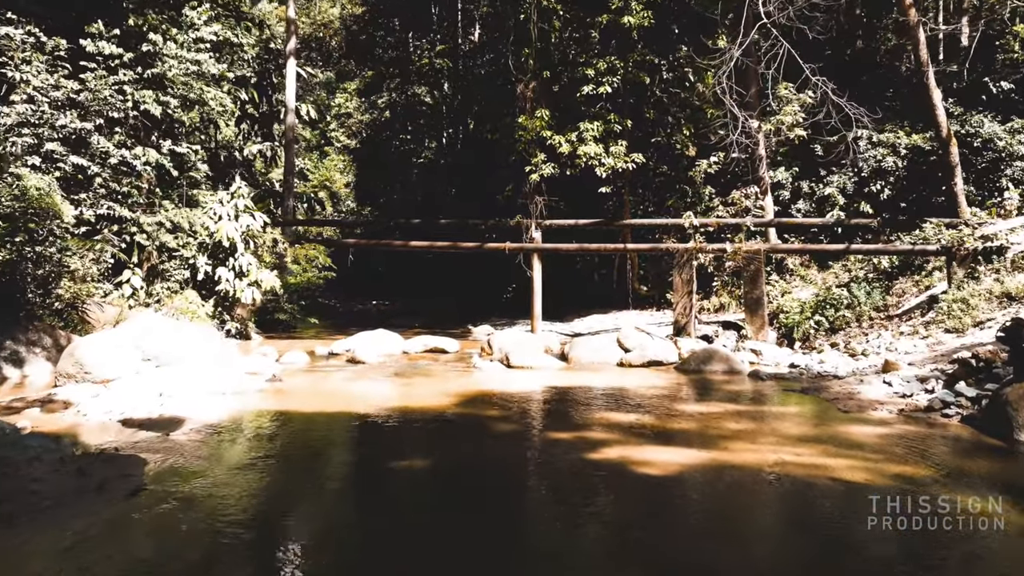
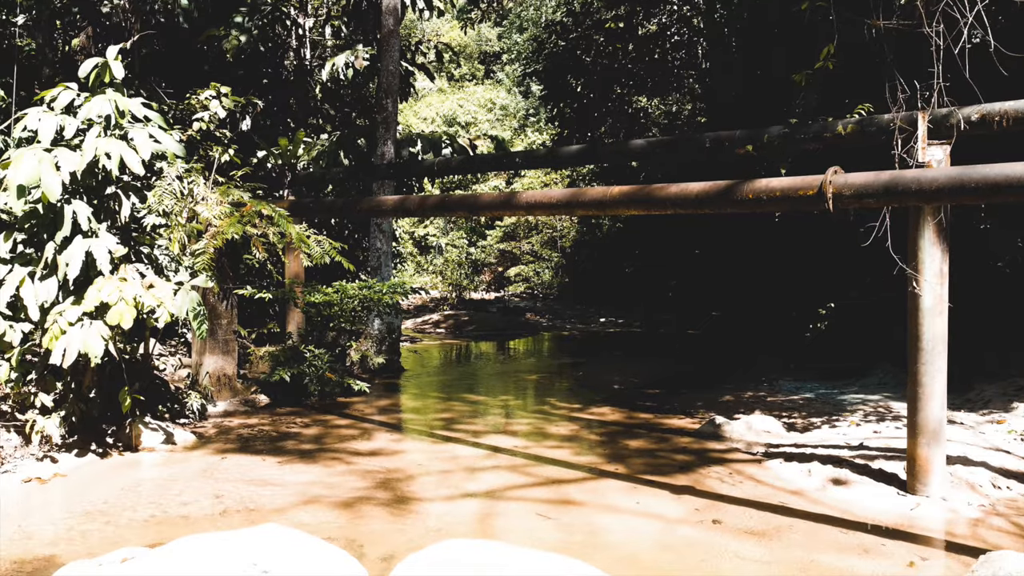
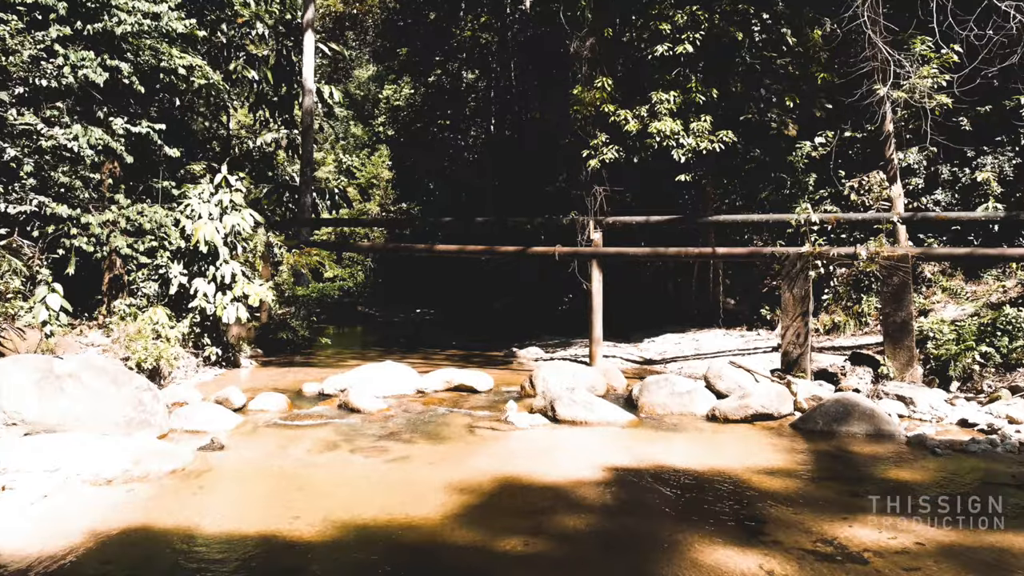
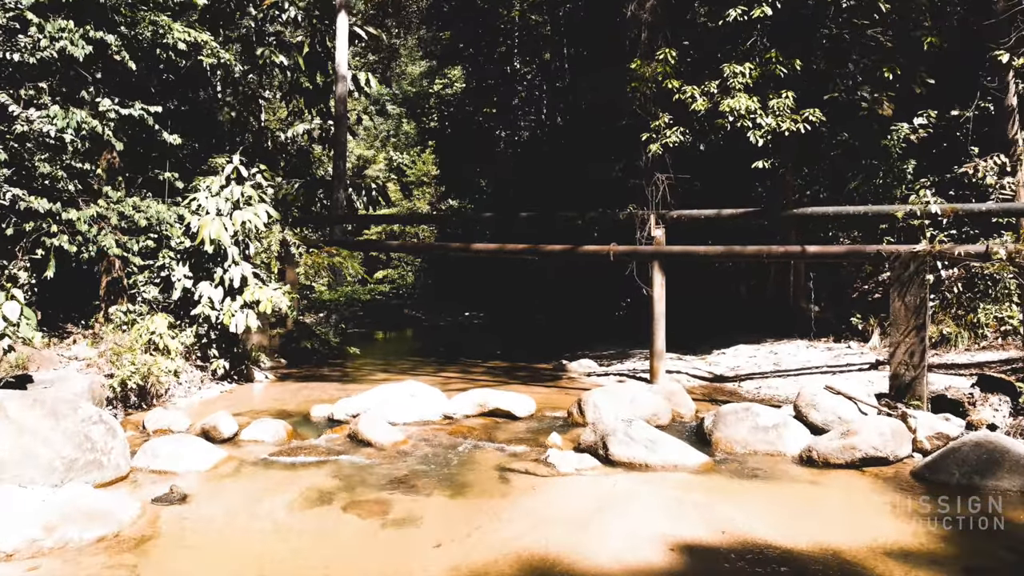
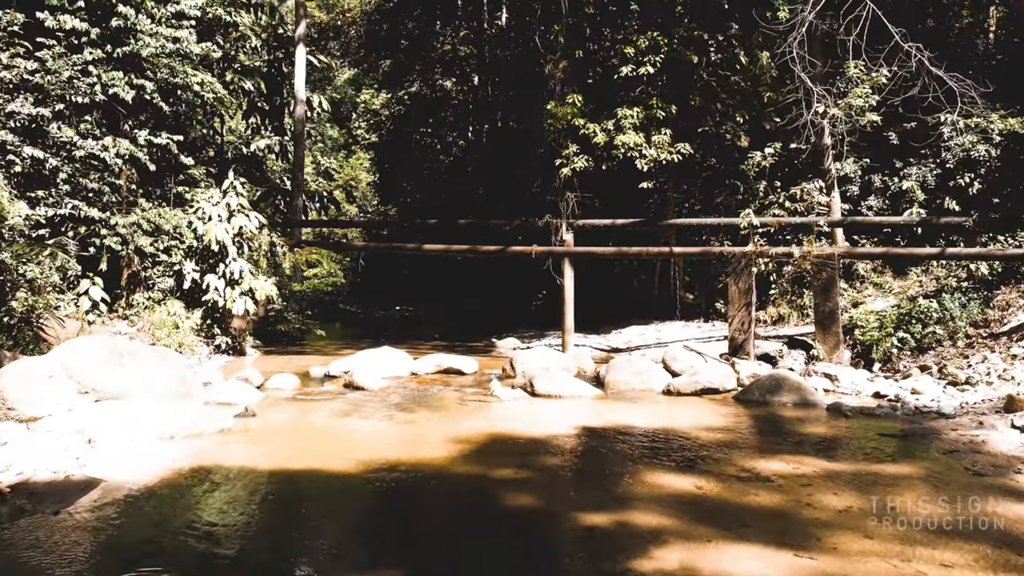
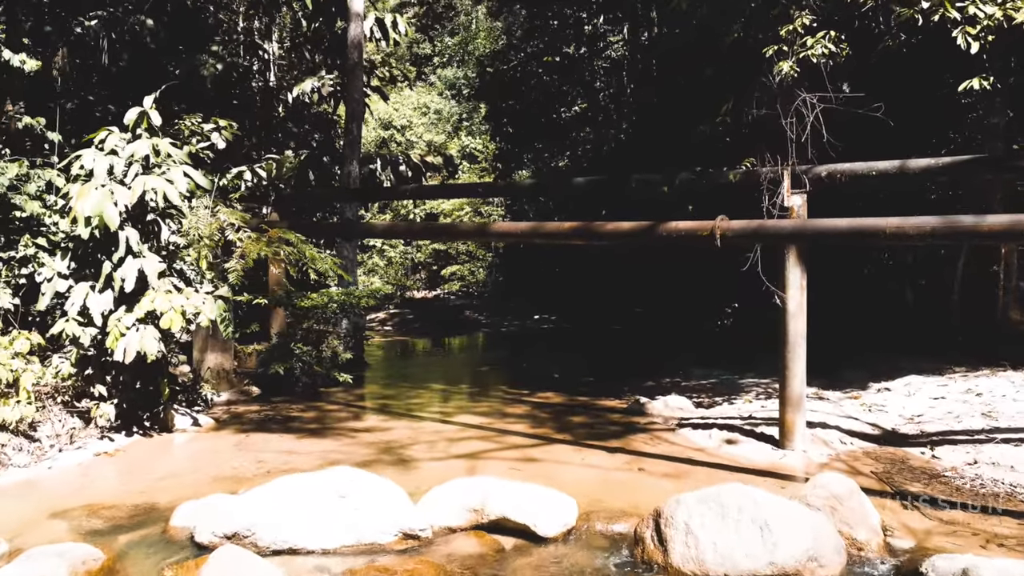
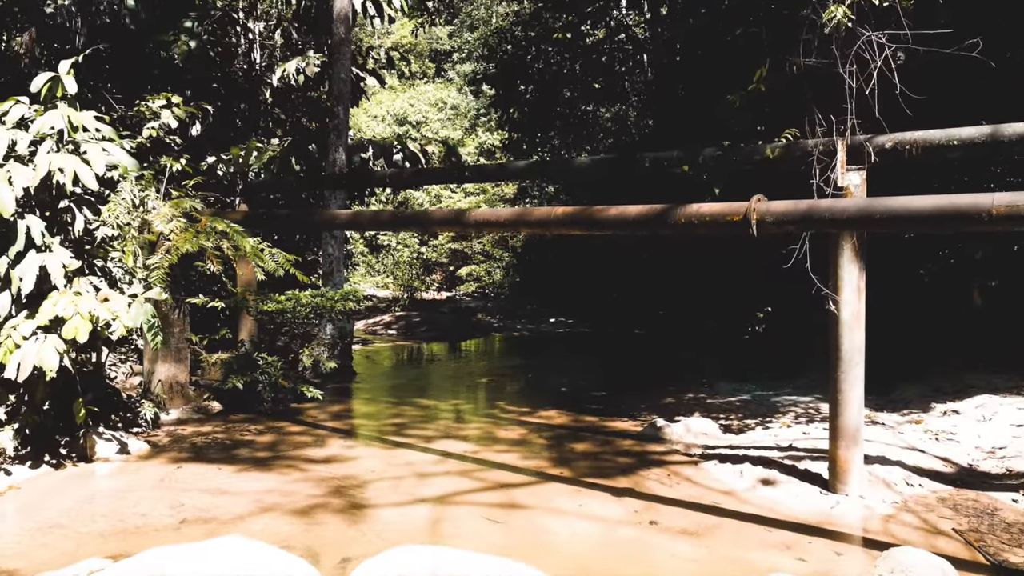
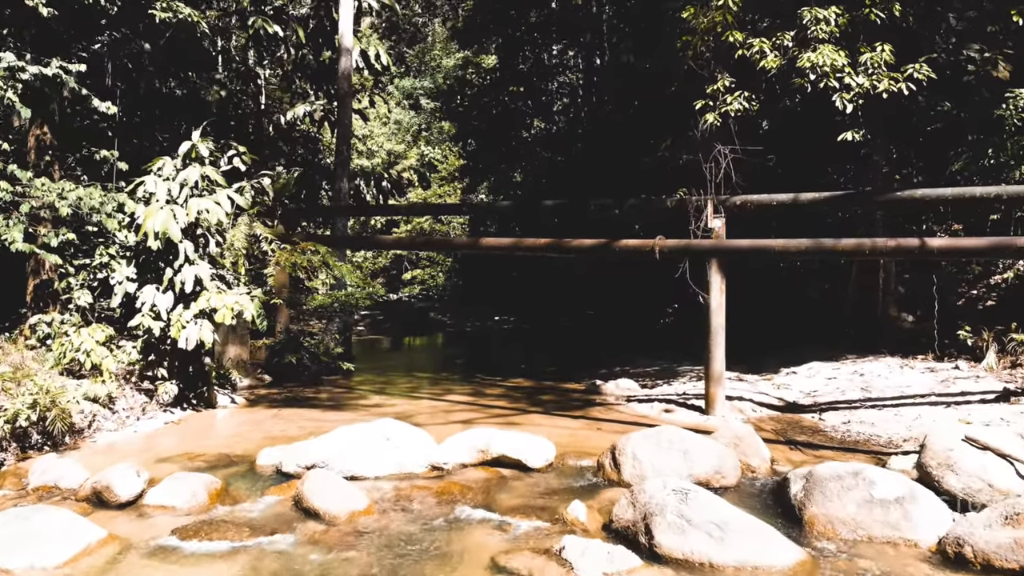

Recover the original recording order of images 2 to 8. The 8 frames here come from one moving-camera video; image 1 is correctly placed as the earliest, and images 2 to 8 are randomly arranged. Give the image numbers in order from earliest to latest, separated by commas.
5, 3, 4, 8, 6, 7, 2
